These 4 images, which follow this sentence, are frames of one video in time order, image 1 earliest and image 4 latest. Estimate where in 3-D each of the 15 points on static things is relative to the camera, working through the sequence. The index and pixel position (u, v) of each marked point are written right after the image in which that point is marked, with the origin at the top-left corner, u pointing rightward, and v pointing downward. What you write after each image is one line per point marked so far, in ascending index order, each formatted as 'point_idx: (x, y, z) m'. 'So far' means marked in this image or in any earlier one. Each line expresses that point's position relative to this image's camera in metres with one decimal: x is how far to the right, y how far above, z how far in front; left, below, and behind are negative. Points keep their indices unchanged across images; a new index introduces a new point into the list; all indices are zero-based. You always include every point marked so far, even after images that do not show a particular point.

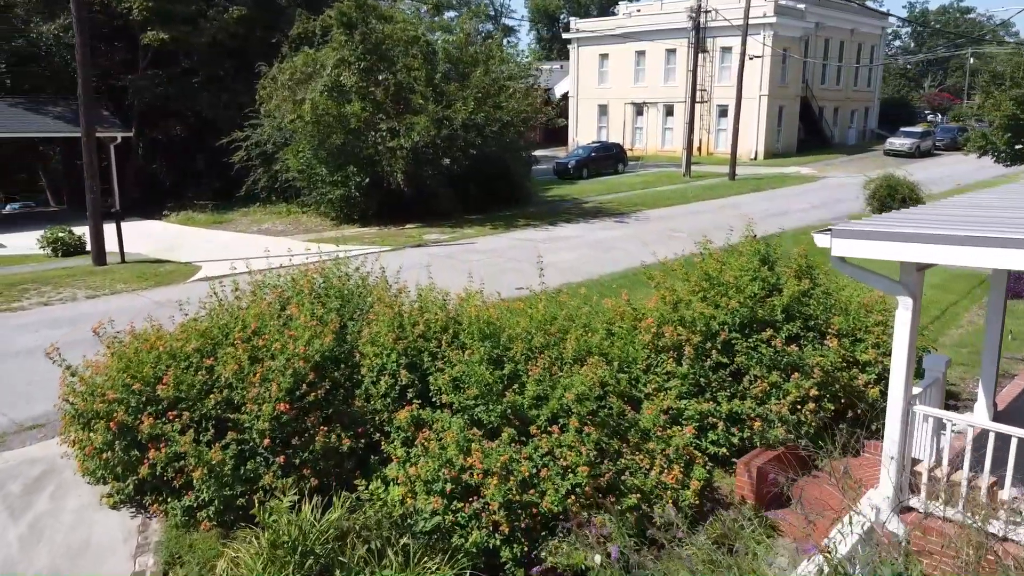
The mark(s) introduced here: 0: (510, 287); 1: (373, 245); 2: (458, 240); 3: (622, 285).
0: (0.0, 0.0, +13.1) m
1: (-3.1, +1.0, +17.6) m
2: (-1.2, +1.1, +18.1) m
3: (+1.7, -0.1, +12.4) m
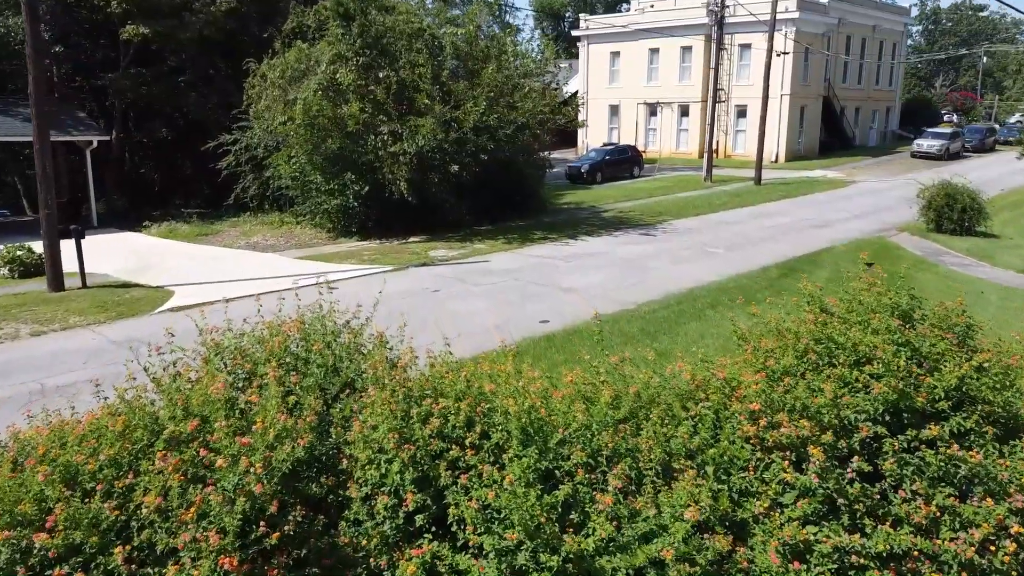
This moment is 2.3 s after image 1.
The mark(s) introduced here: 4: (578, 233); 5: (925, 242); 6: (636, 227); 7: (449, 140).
0: (+0.3, -0.5, +11.1) m
1: (-2.7, +0.5, +15.6) m
2: (-0.9, +0.6, +16.1) m
3: (+2.1, -0.5, +10.3) m
4: (+1.6, +1.3, +19.1) m
5: (+9.3, +1.0, +17.7) m
6: (+3.1, +1.5, +19.8) m
7: (-1.4, +3.3, +17.8) m
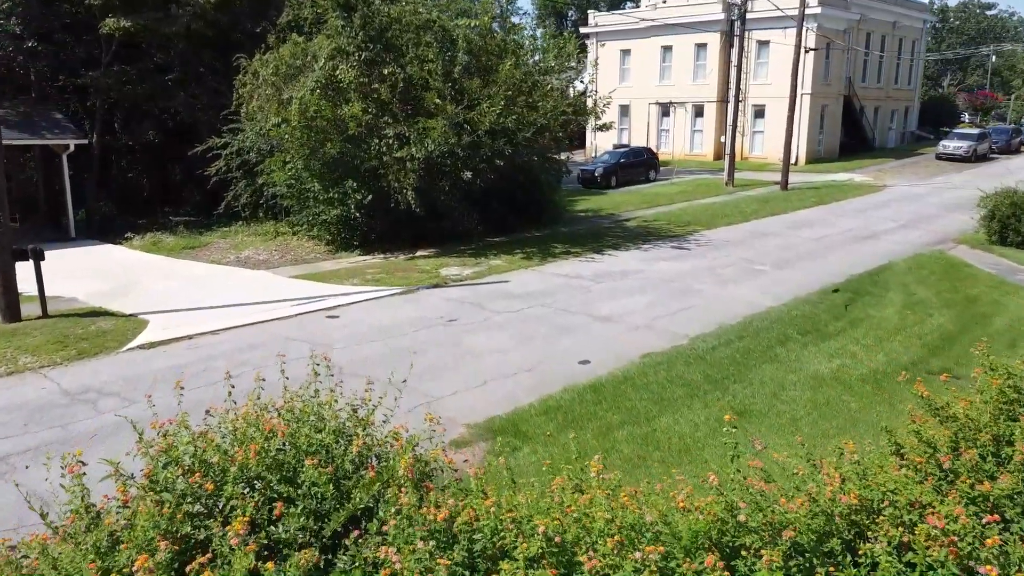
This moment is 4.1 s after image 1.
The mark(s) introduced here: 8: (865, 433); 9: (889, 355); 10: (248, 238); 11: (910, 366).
0: (+0.7, -0.9, +9.3) m
1: (-2.3, +0.1, +13.9) m
2: (-0.5, +0.2, +14.3) m
3: (+2.5, -0.9, +8.6) m
4: (+2.0, +0.9, +17.3) m
5: (+9.7, +0.6, +16.0) m
6: (+3.5, +1.1, +18.0) m
7: (-1.0, +2.9, +16.1) m
8: (+3.1, -1.3, +7.0) m
9: (+4.4, -0.8, +9.2) m
10: (-6.4, +1.2, +19.2) m
11: (+4.4, -0.9, +8.8) m
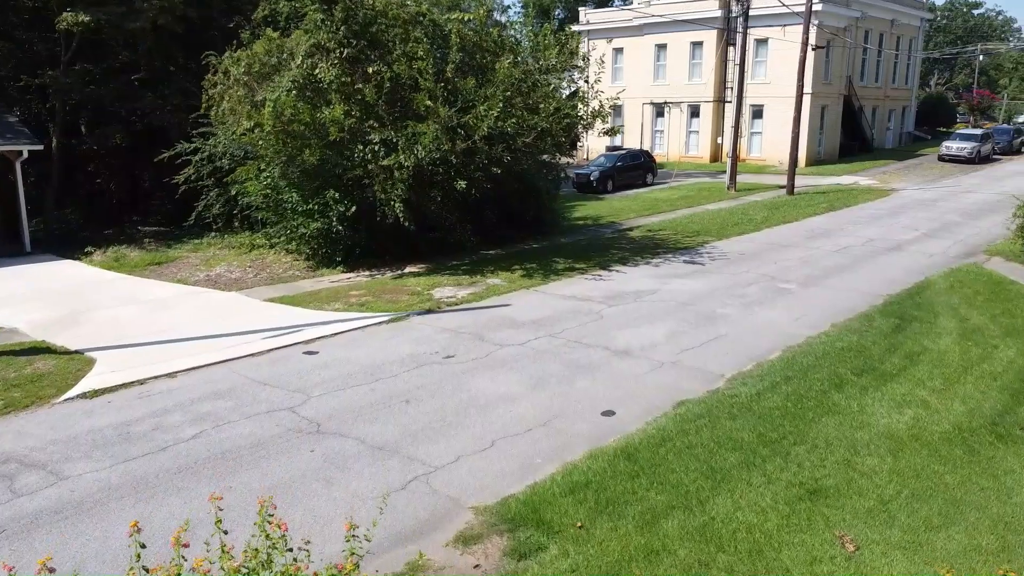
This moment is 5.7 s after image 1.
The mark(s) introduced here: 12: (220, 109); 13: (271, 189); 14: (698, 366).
0: (+0.8, -1.3, +7.9) m
1: (-2.3, -0.3, +12.3) m
2: (-0.5, -0.1, +12.9) m
3: (+2.6, -1.3, +7.1) m
4: (+1.9, +0.5, +15.9) m
5: (+9.6, +0.3, +14.7) m
6: (+3.5, +0.7, +16.6) m
7: (-1.1, +2.5, +14.6) m
8: (+3.2, -1.7, +5.5) m
9: (+4.5, -1.2, +7.8) m
10: (-6.5, +0.8, +17.6) m
11: (+4.5, -1.2, +7.4) m
12: (-6.2, +3.8, +17.0) m
13: (-4.8, +2.0, +15.9) m
14: (+2.2, -0.9, +9.4) m
